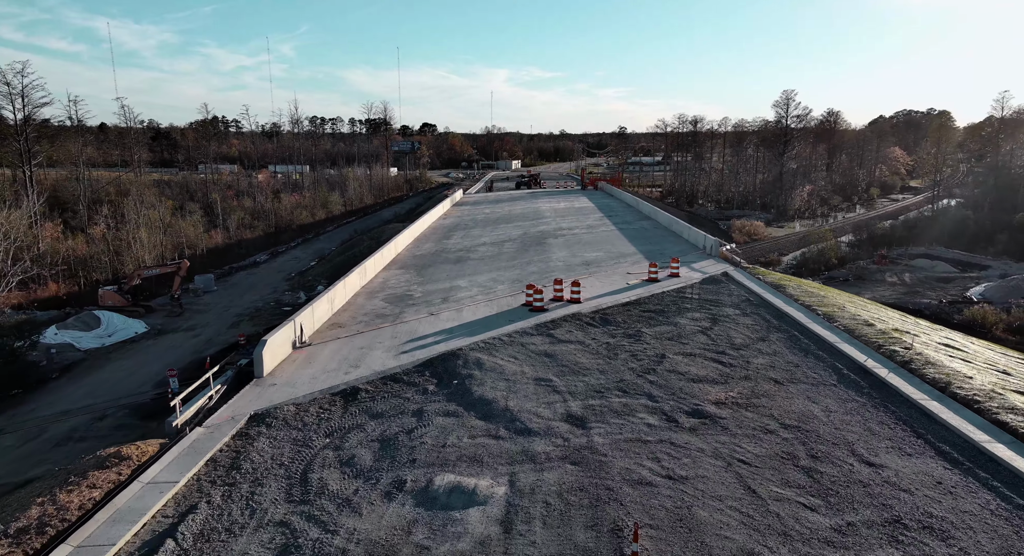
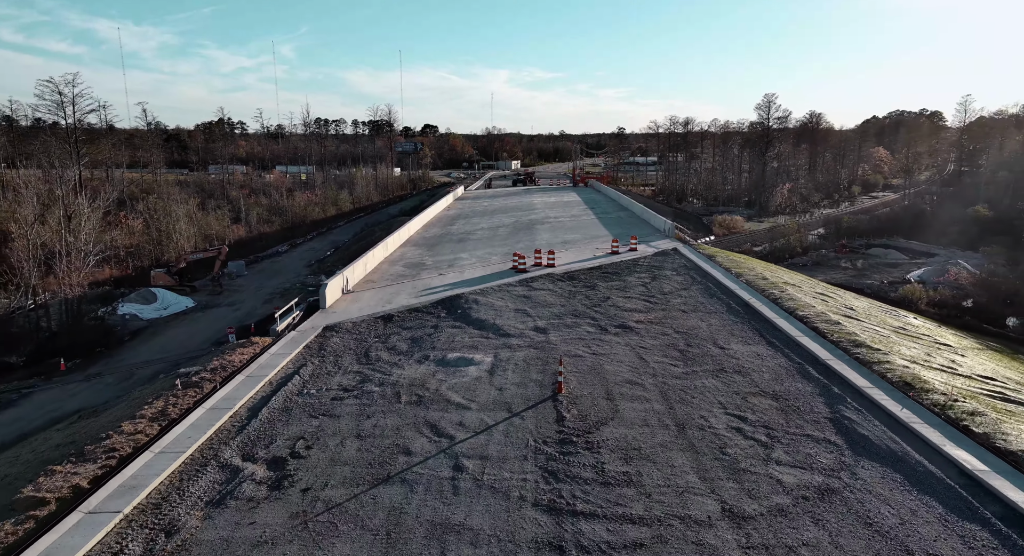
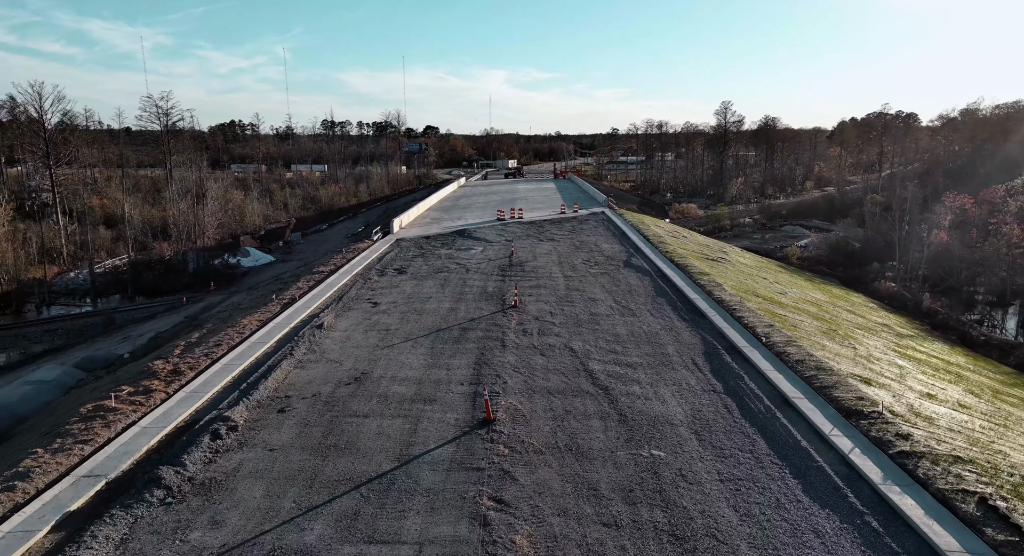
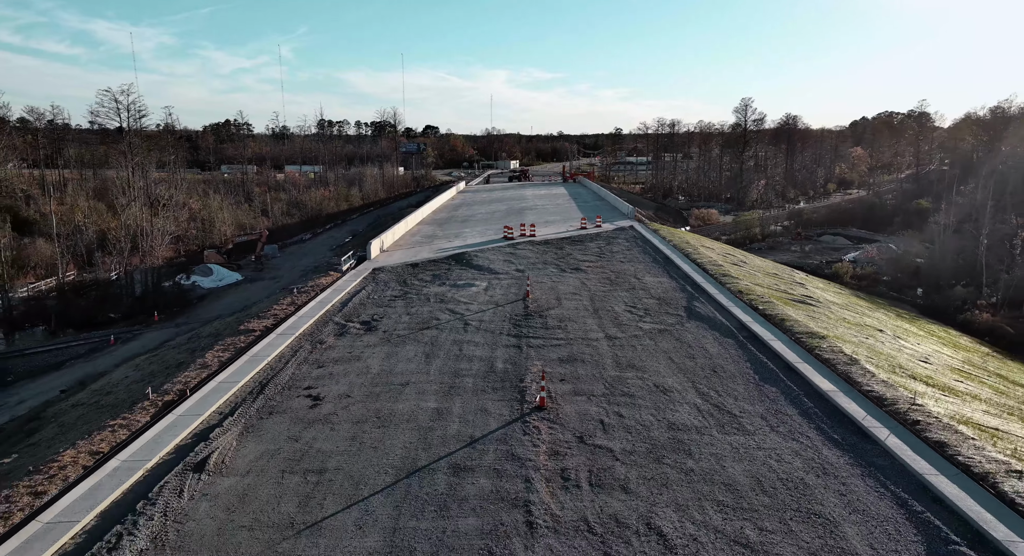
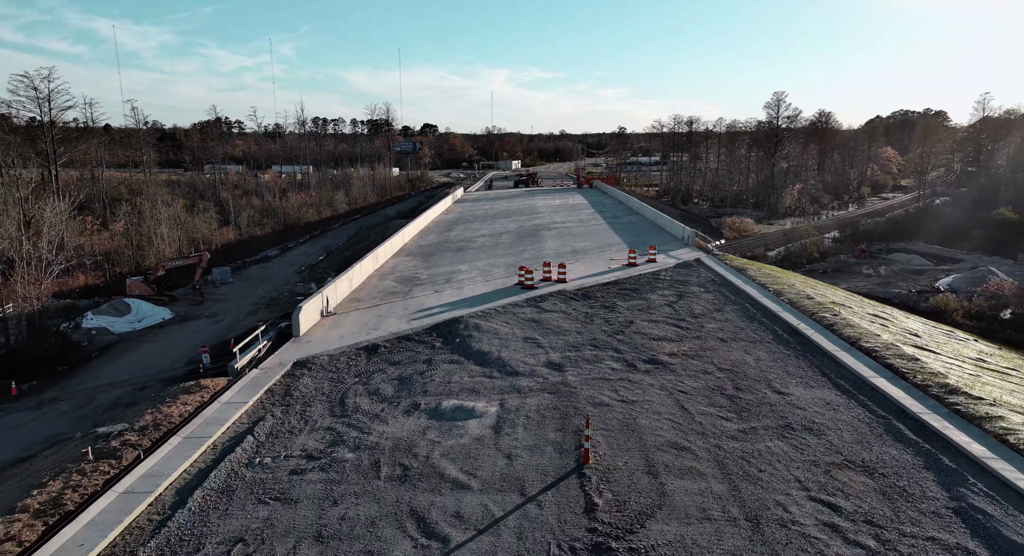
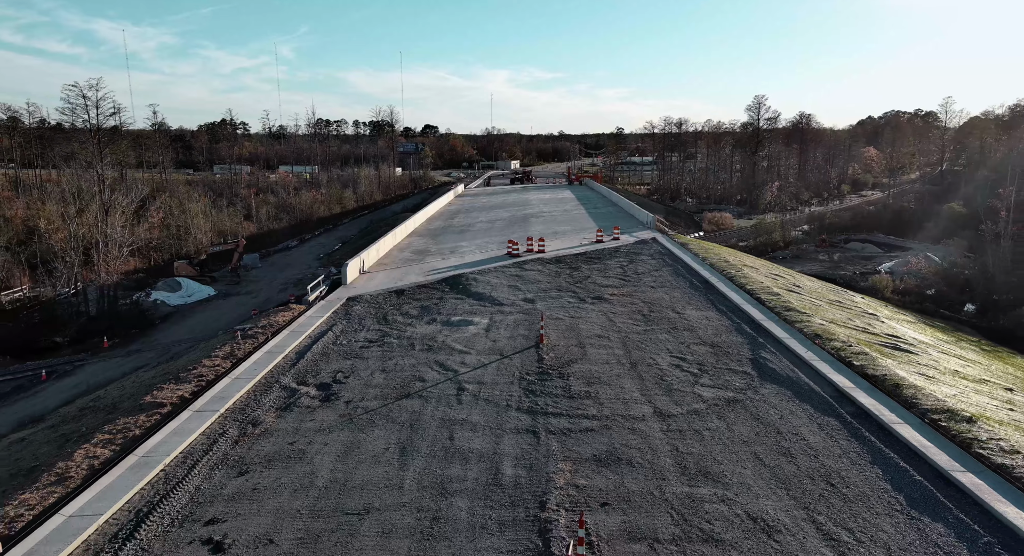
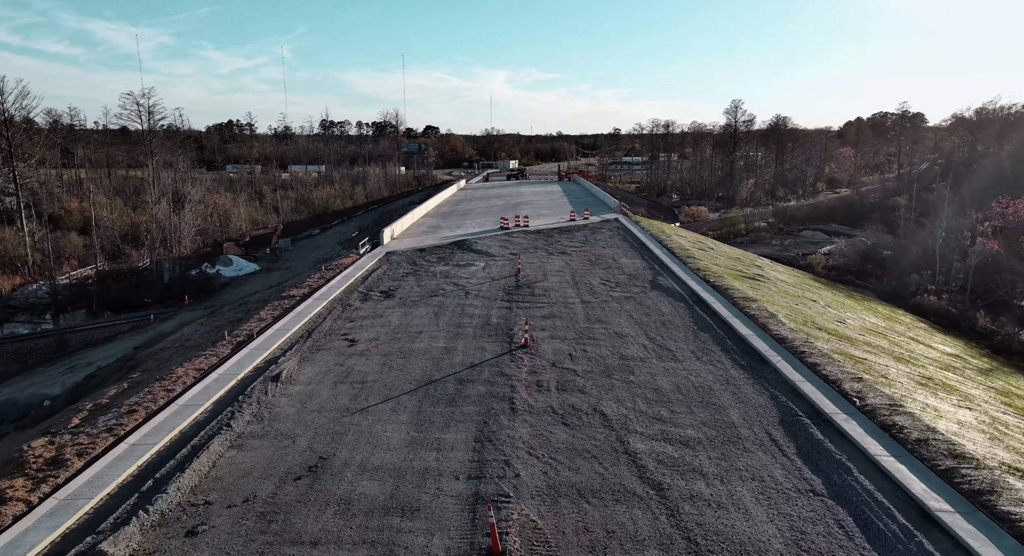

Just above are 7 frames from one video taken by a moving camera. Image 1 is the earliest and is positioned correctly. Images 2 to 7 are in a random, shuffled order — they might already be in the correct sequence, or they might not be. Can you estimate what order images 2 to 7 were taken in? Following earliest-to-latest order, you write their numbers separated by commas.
5, 2, 6, 4, 7, 3
